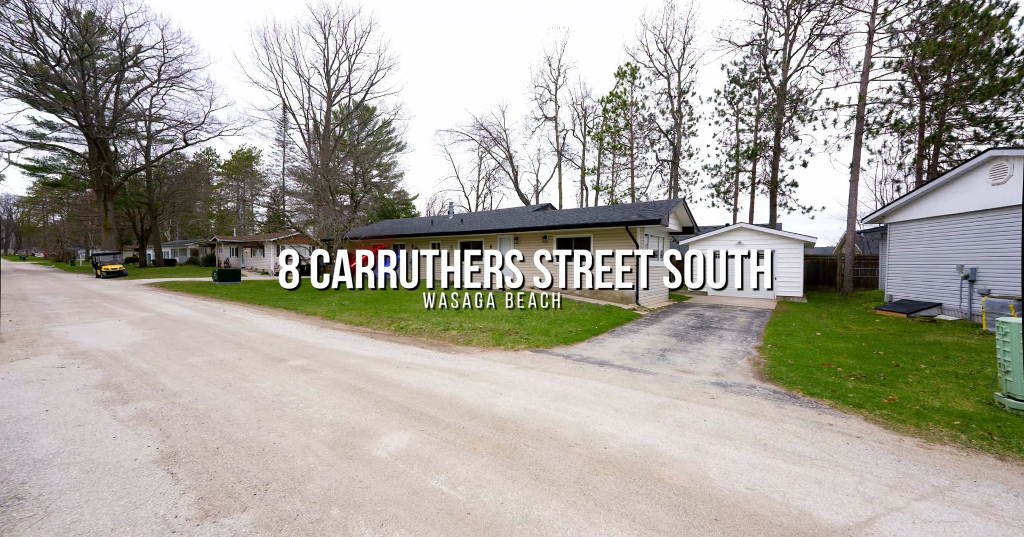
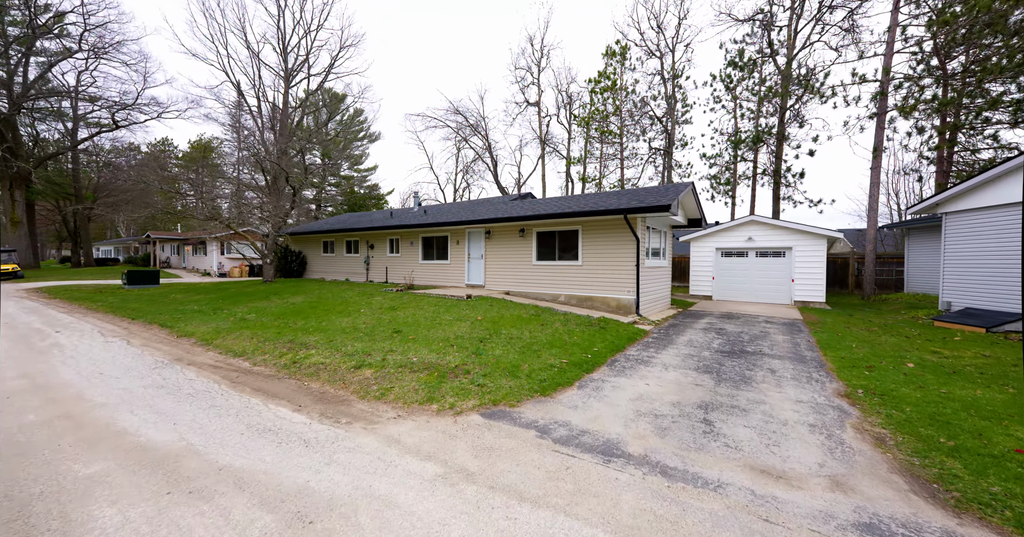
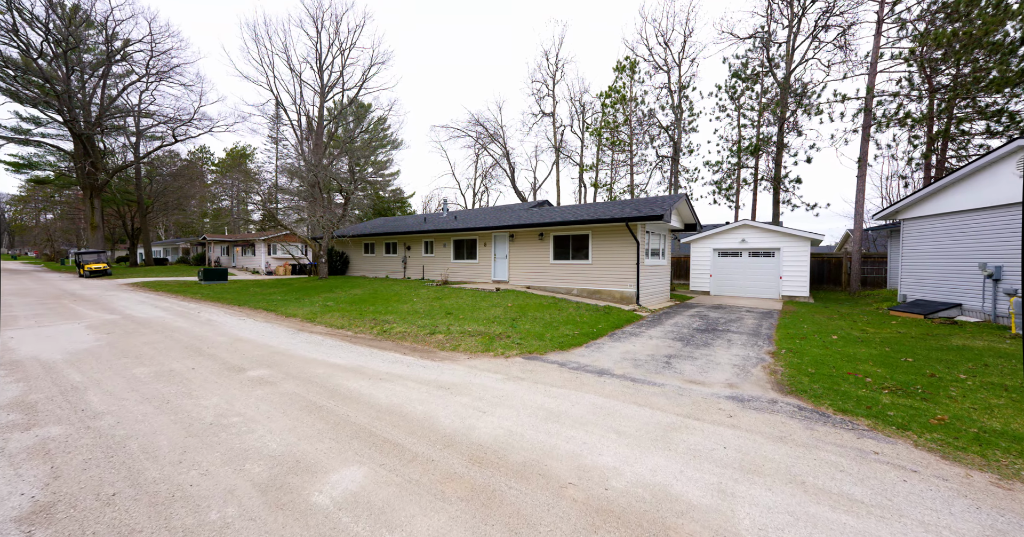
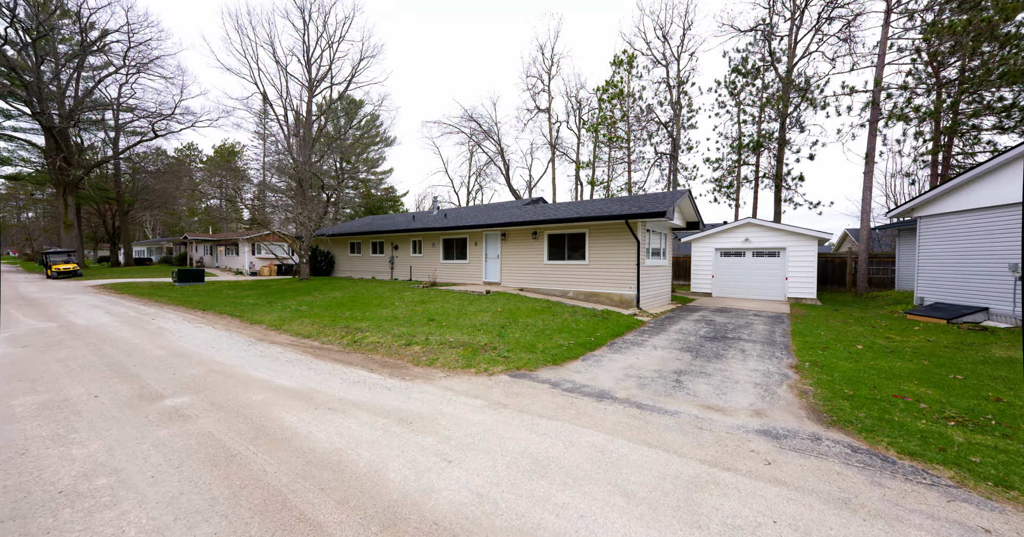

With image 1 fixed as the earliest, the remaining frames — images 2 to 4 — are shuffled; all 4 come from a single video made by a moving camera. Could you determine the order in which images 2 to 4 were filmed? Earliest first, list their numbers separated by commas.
3, 4, 2
